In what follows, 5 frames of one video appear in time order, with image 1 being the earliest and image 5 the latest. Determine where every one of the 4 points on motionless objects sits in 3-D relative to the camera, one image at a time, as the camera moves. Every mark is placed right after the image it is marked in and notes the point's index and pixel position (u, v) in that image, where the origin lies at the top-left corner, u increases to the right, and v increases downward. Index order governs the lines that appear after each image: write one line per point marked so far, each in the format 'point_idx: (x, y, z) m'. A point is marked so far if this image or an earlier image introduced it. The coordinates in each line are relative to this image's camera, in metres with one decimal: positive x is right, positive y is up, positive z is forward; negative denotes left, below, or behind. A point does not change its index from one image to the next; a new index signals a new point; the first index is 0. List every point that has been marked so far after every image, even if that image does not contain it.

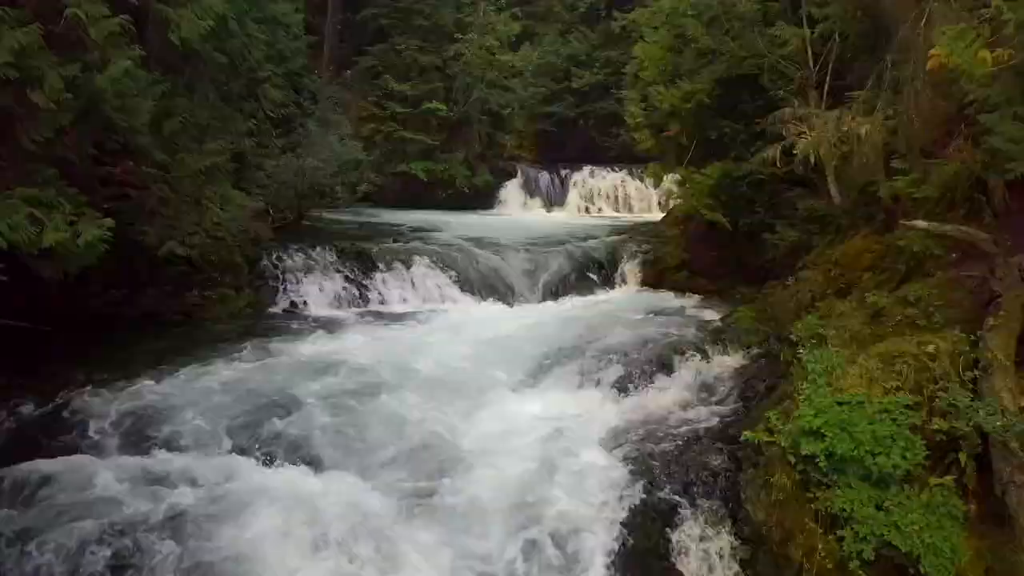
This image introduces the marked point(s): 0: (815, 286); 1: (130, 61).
0: (+3.6, 0.0, +7.0) m
1: (-3.5, +2.1, +5.4) m
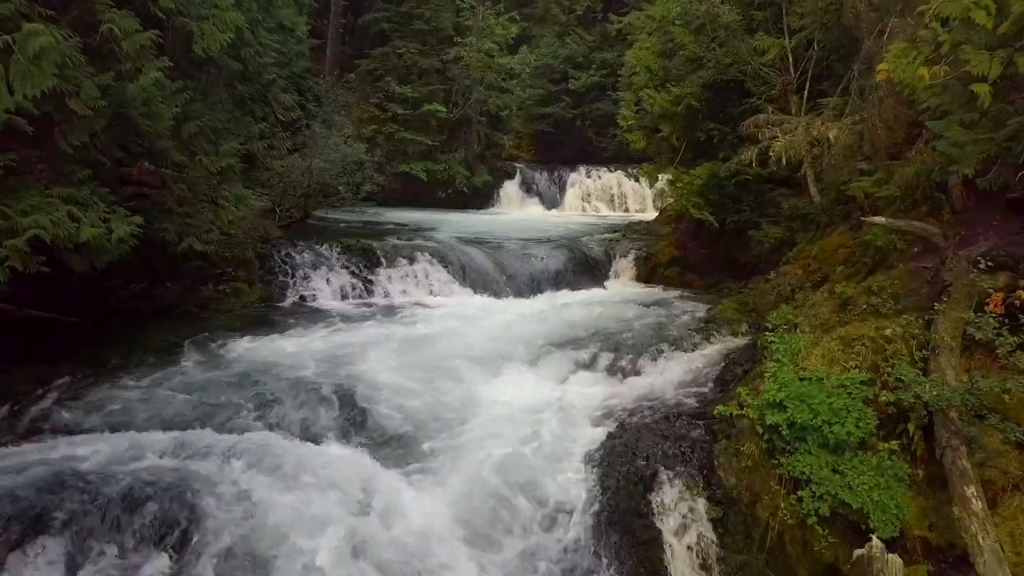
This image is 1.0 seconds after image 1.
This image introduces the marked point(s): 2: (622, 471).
0: (+3.6, +0.1, +7.4) m
1: (-3.6, +2.2, +5.9) m
2: (+0.9, -1.5, +4.9) m
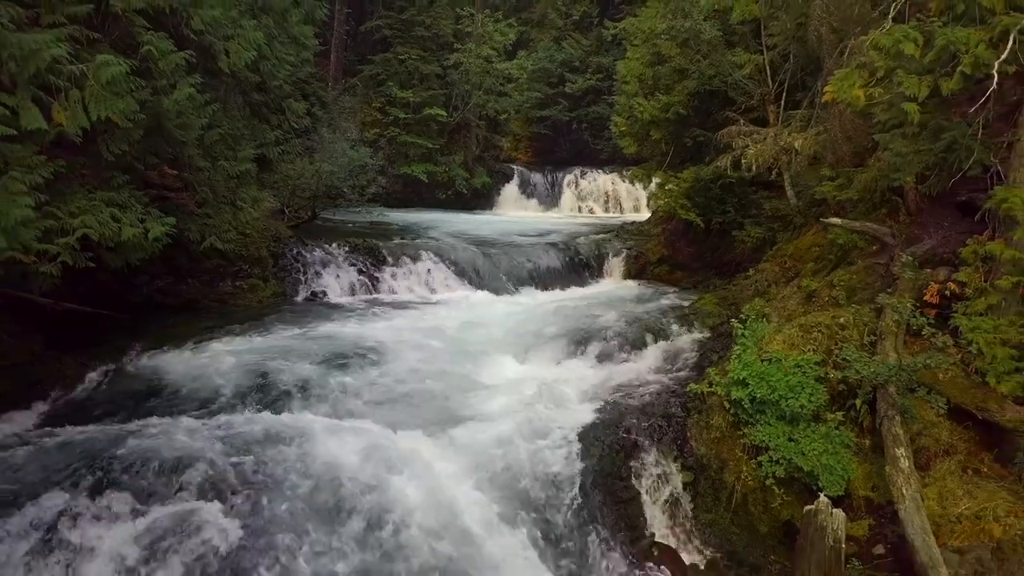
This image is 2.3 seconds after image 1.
0: (+3.6, +0.2, +8.1) m
1: (-3.6, +2.2, +6.5) m
2: (+0.9, -1.4, +5.5) m
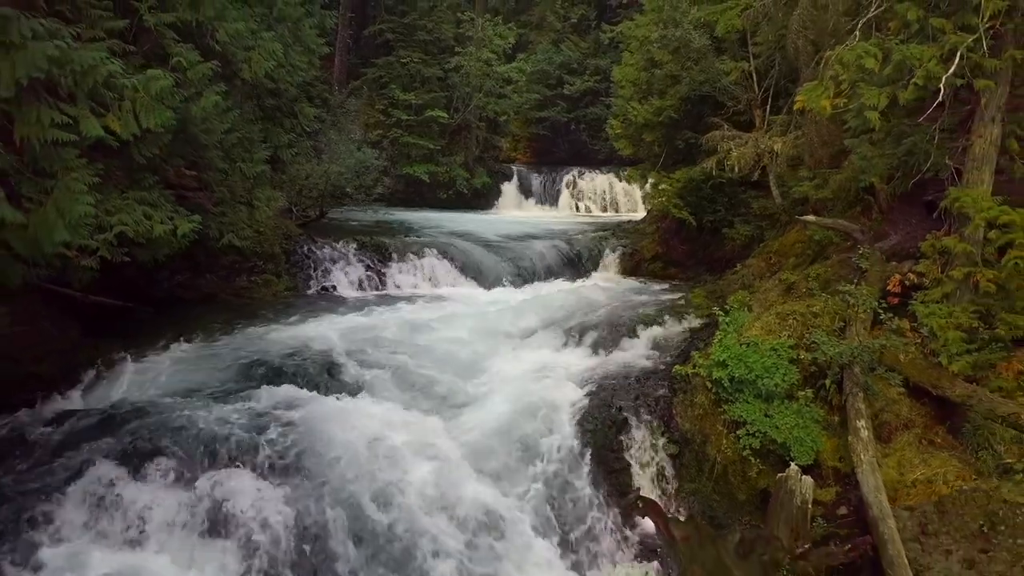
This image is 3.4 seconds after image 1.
0: (+3.6, +0.3, +8.6) m
1: (-3.6, +2.3, +7.0) m
2: (+0.9, -1.4, +6.1) m
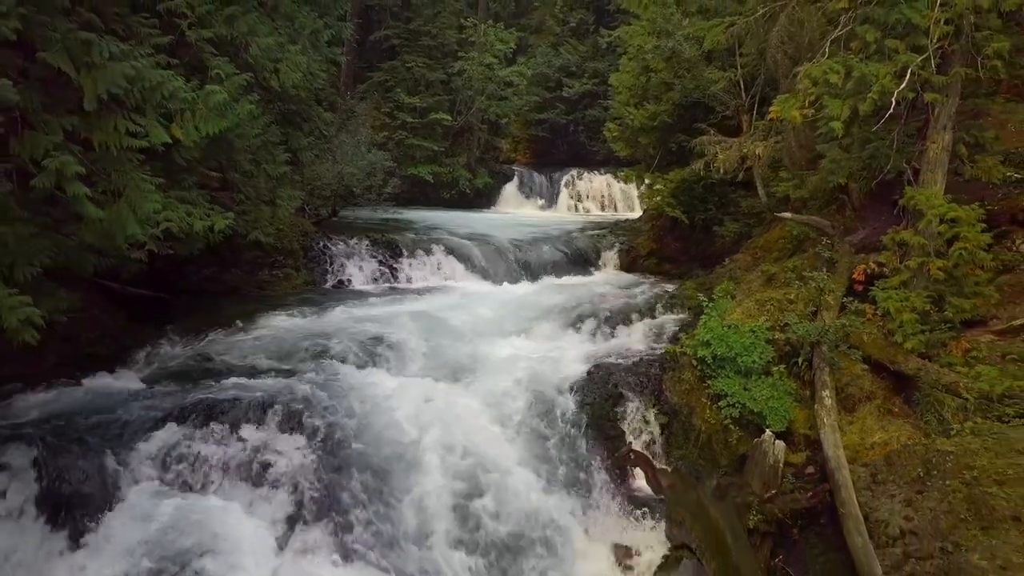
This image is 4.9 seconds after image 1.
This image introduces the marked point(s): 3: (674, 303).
0: (+3.7, +0.4, +9.4) m
1: (-3.5, +2.4, +7.7) m
2: (+1.0, -1.2, +6.8) m
3: (+2.6, -0.2, +9.5) m
